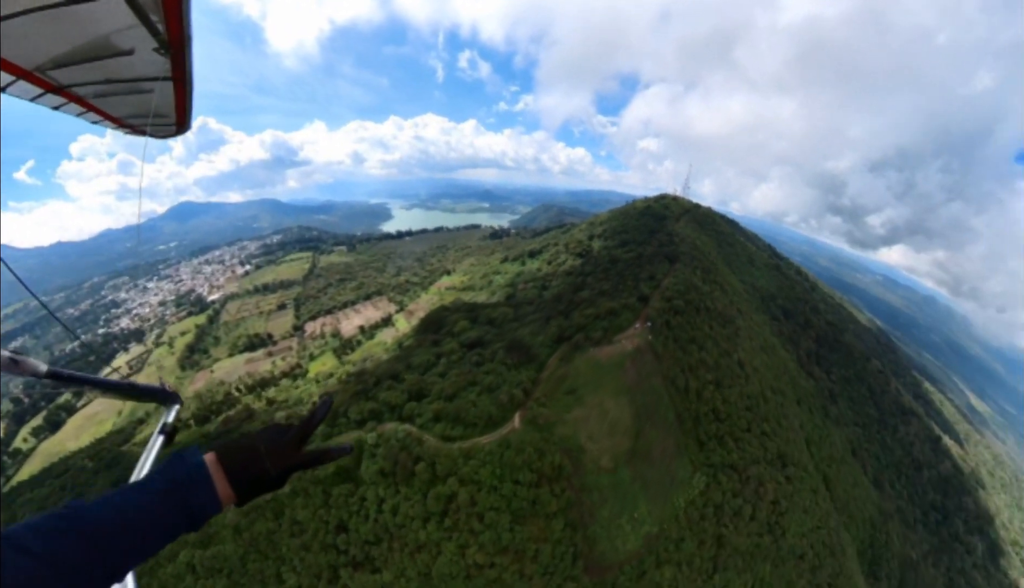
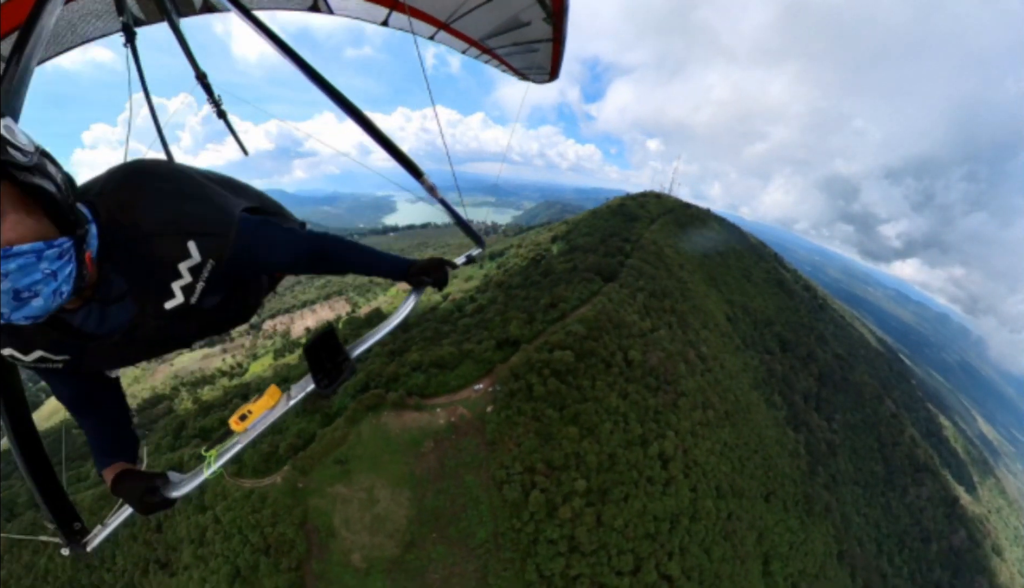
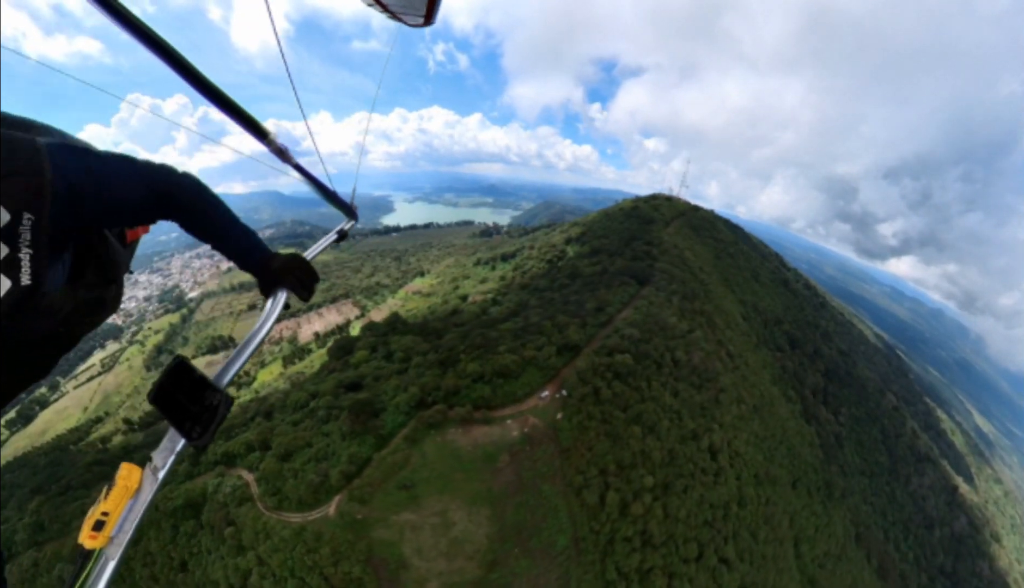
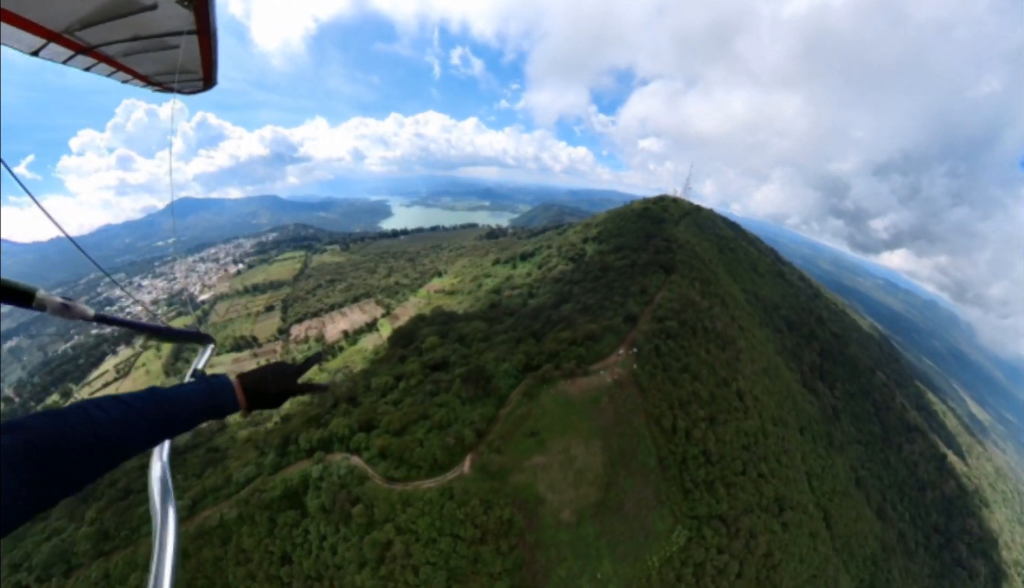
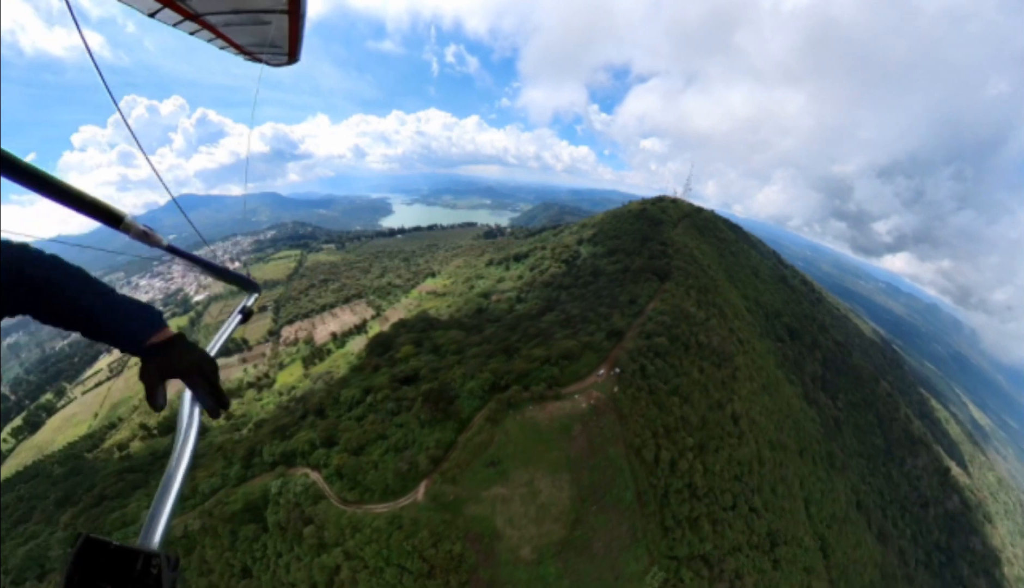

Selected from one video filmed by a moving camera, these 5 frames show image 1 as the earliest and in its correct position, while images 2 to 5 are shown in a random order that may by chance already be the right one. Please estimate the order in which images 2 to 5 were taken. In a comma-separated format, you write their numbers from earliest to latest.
4, 5, 3, 2
